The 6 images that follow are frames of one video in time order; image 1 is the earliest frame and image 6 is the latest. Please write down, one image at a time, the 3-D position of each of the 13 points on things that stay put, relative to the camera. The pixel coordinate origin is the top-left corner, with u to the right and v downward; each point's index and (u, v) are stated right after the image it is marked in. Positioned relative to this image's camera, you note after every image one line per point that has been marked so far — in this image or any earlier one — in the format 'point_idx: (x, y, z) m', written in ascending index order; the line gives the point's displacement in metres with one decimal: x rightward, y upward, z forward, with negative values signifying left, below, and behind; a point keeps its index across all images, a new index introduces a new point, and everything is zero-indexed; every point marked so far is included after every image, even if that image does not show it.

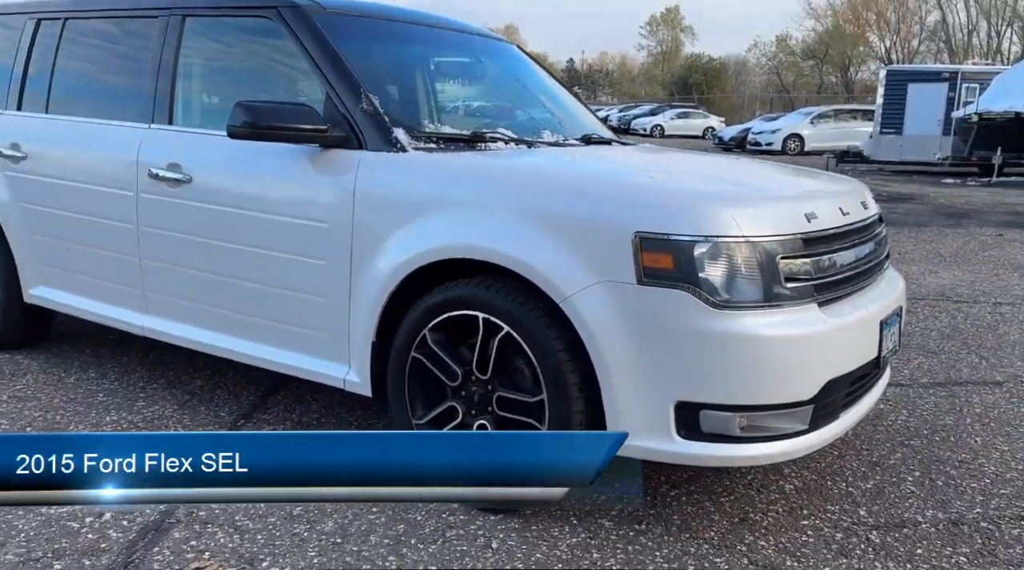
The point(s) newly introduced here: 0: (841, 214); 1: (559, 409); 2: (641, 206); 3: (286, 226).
0: (+1.2, +0.3, +2.8) m
1: (+0.1, -0.4, +2.5) m
2: (+0.4, +0.2, +2.4) m
3: (-0.9, +0.2, +3.2) m
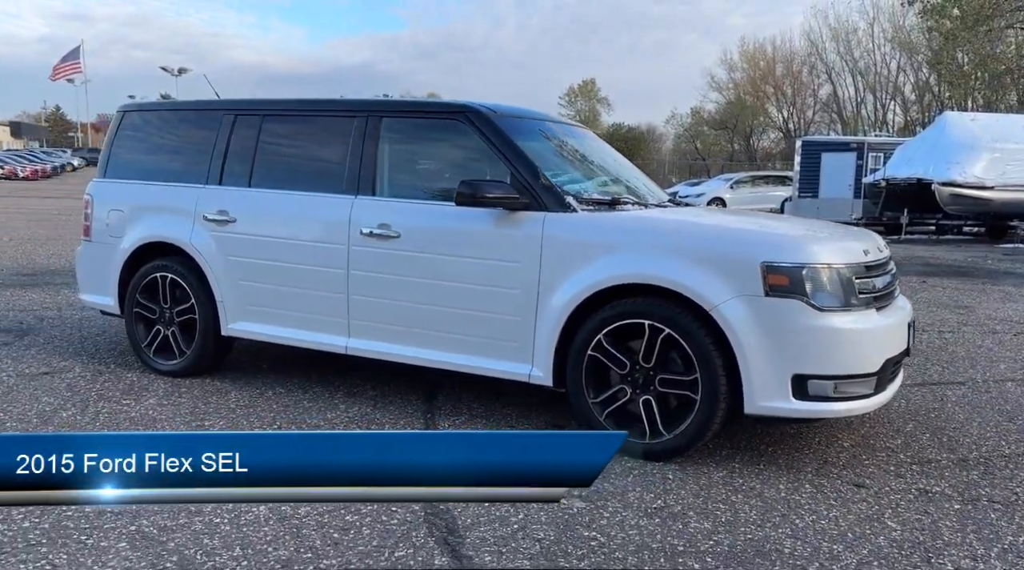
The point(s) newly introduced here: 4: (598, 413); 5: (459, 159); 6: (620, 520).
0: (+1.9, +0.2, +4.1) m
1: (+0.9, -0.5, +3.7) m
2: (+1.1, +0.2, +3.7) m
3: (-0.2, +0.1, +4.3) m
4: (+0.4, -0.6, +4.0) m
5: (-0.3, +0.7, +4.5) m
6: (+0.4, -0.9, +3.2) m
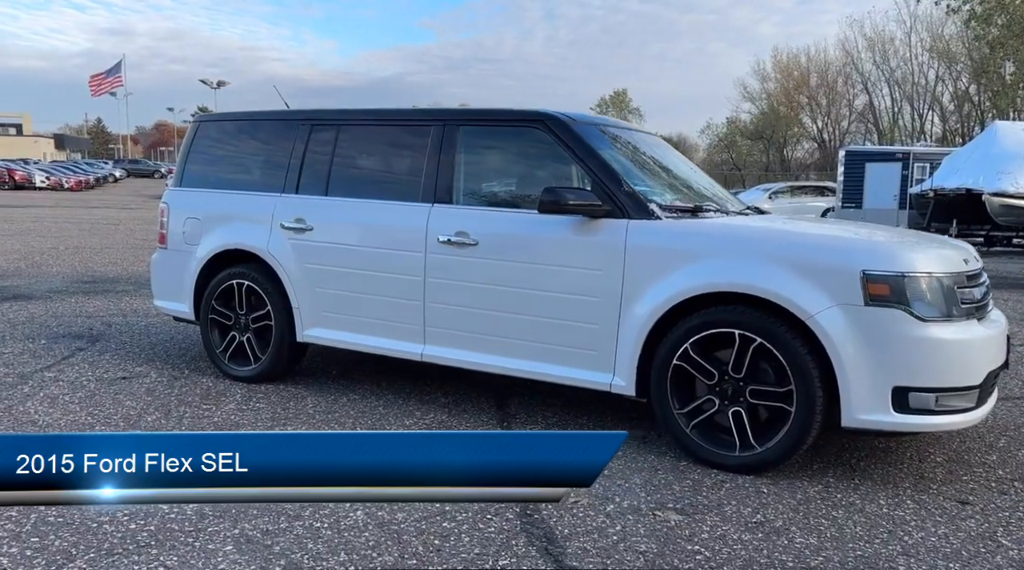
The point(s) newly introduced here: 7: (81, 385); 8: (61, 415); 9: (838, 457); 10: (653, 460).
0: (+2.3, +0.1, +4.0) m
1: (+1.3, -0.5, +3.6) m
2: (+1.6, +0.1, +3.6) m
3: (+0.3, +0.1, +4.2) m
4: (+0.8, -0.7, +3.9) m
5: (+0.1, +0.7, +4.5) m
6: (+0.8, -1.0, +3.1) m
7: (-2.9, -0.7, +5.3) m
8: (-2.6, -0.8, +4.7) m
9: (+1.6, -0.9, +4.0) m
10: (+0.7, -0.9, +3.9) m
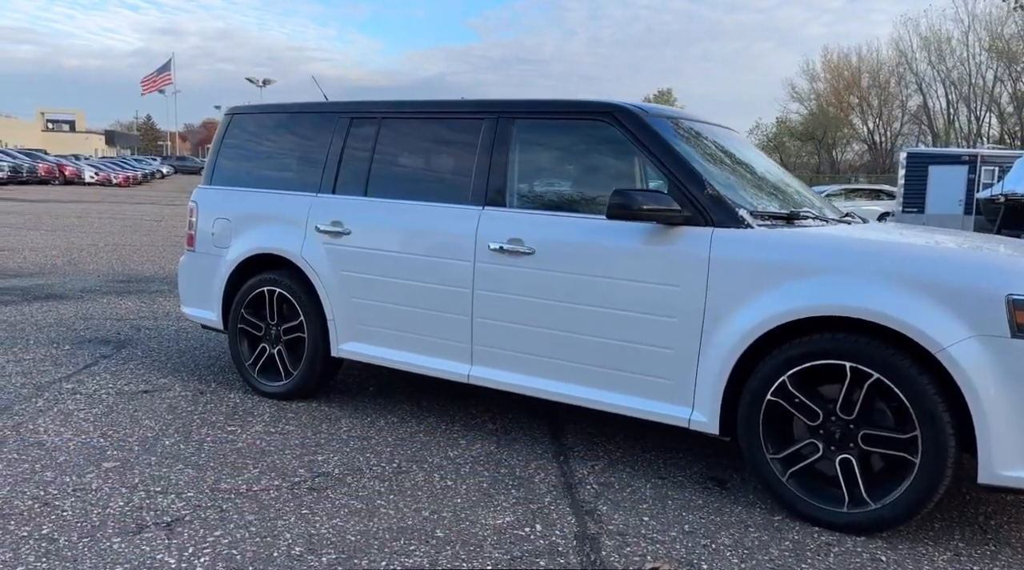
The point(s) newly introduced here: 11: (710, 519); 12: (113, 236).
0: (+2.6, 0.0, +3.3) m
1: (+1.6, -0.6, +3.0) m
2: (+1.8, 0.0, +3.0) m
3: (+0.5, 0.0, +3.7) m
4: (+1.1, -0.8, +3.3) m
5: (+0.5, +0.6, +3.9) m
6: (+1.0, -1.1, +2.5) m
7: (-2.5, -0.7, +4.9) m
8: (-2.3, -0.8, +4.2) m
9: (+1.9, -1.0, +3.3) m
10: (+1.0, -0.9, +3.3) m
11: (+0.8, -1.0, +3.3) m
12: (-7.8, +1.0, +15.7) m
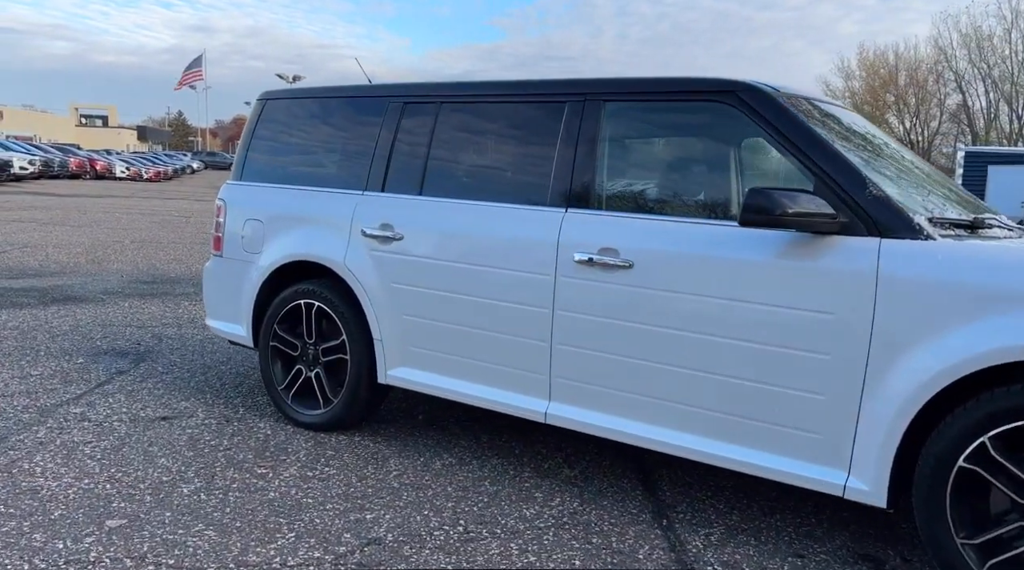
0: (+2.9, -0.1, +2.5) m
1: (+1.9, -0.7, +2.2) m
2: (+2.2, -0.1, +2.2) m
3: (+0.9, -0.1, +2.9) m
4: (+1.5, -0.9, +2.5) m
5: (+0.8, +0.5, +3.1) m
6: (+1.4, -1.2, +1.7) m
7: (-2.1, -0.8, +4.2) m
8: (-1.9, -0.8, +3.5) m
9: (+2.2, -1.1, +2.5) m
10: (+1.3, -1.0, +2.6) m
11: (+1.2, -1.0, +2.5) m
12: (-7.1, +1.0, +15.2) m
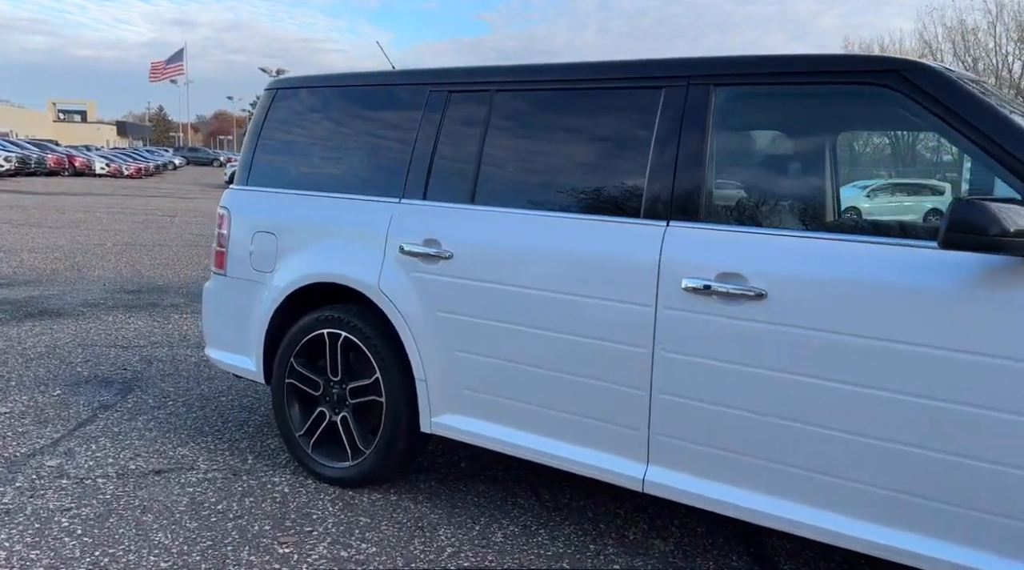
0: (+3.3, -0.2, +1.8) m
1: (+2.2, -0.8, +1.5) m
2: (+2.5, -0.2, +1.5) m
3: (+1.2, -0.2, +2.2) m
4: (+1.8, -1.0, +1.9) m
5: (+1.2, +0.4, +2.4) m
6: (+1.7, -1.3, +1.1) m
7: (-1.8, -0.9, +3.5) m
8: (-1.6, -1.0, +2.8) m
9: (+2.6, -1.2, +1.9) m
10: (+1.6, -1.2, +1.9) m
11: (+1.5, -1.2, +1.8) m
12: (-7.0, +0.9, +14.4) m
